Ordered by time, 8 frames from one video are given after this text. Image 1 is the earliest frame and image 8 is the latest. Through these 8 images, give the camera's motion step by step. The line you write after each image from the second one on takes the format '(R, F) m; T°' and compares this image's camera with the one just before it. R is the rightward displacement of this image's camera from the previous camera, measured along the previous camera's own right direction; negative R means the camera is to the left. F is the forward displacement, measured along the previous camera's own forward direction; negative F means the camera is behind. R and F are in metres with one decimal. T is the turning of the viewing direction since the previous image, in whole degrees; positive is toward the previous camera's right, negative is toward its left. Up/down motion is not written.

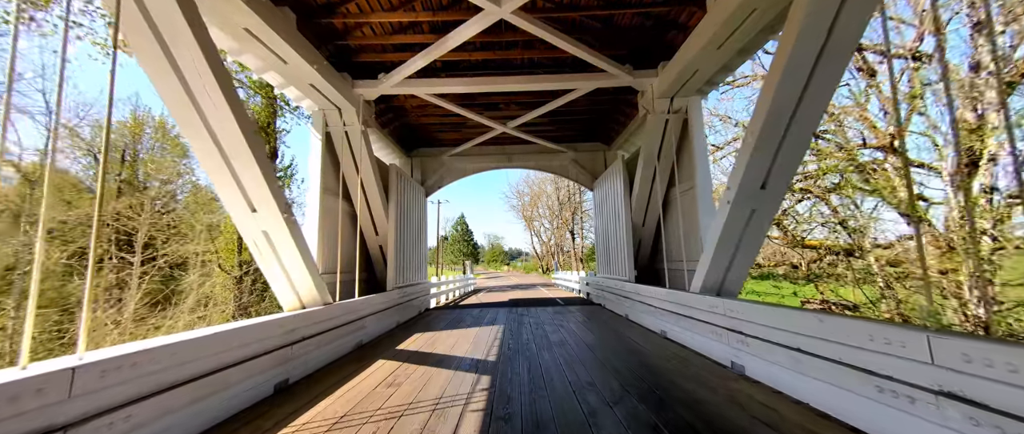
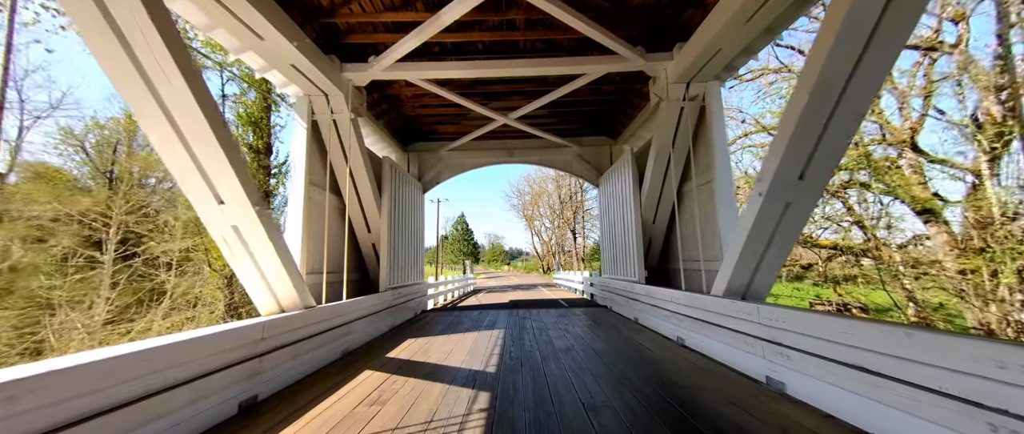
(0.0, +0.4) m; 0°
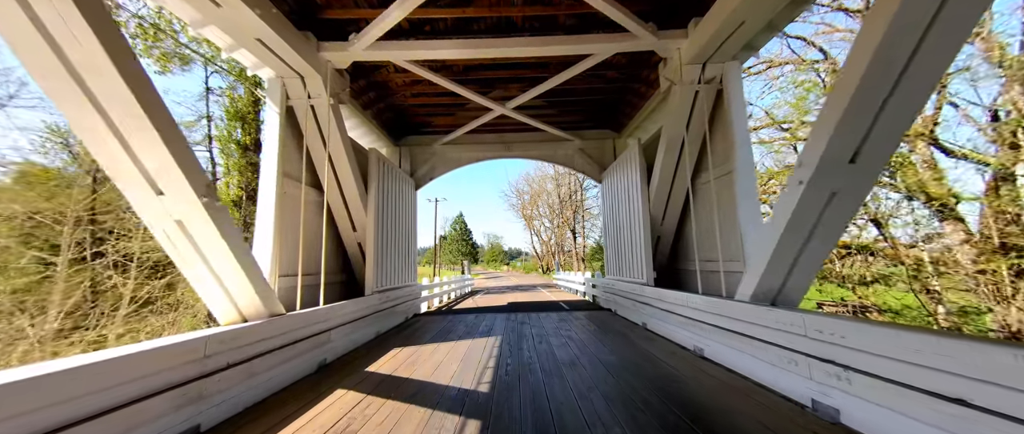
(0.0, +0.4) m; 0°
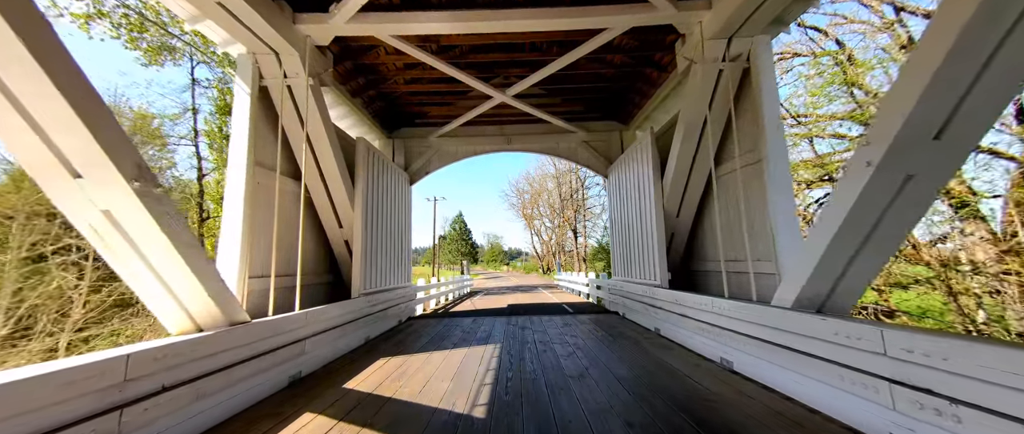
(0.0, +0.4) m; 0°
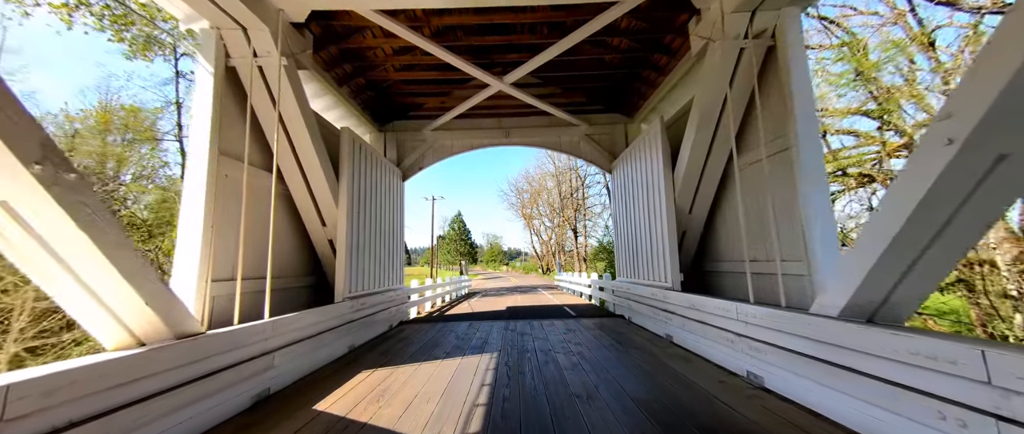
(0.0, +0.4) m; 0°
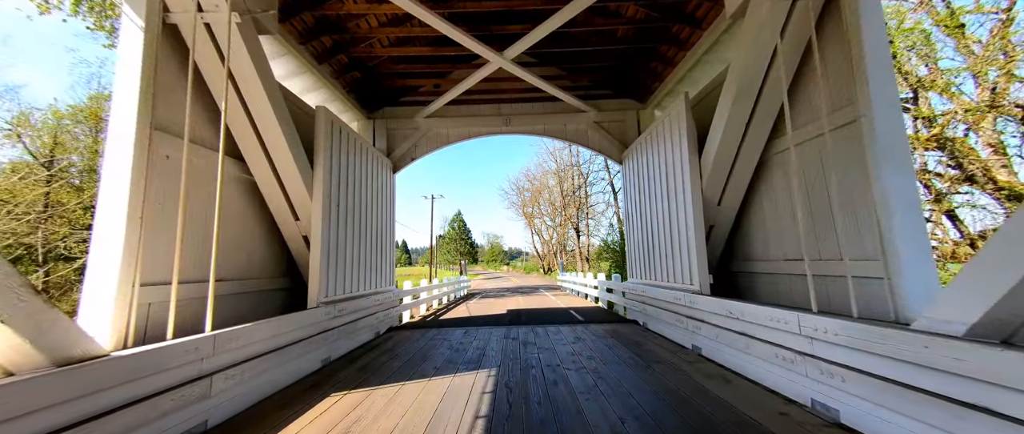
(0.0, +0.6) m; 0°
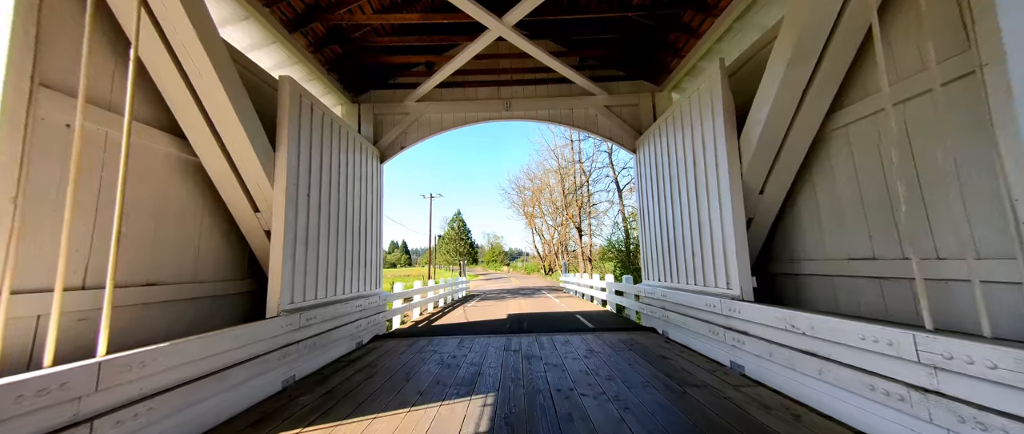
(0.0, +0.6) m; 0°
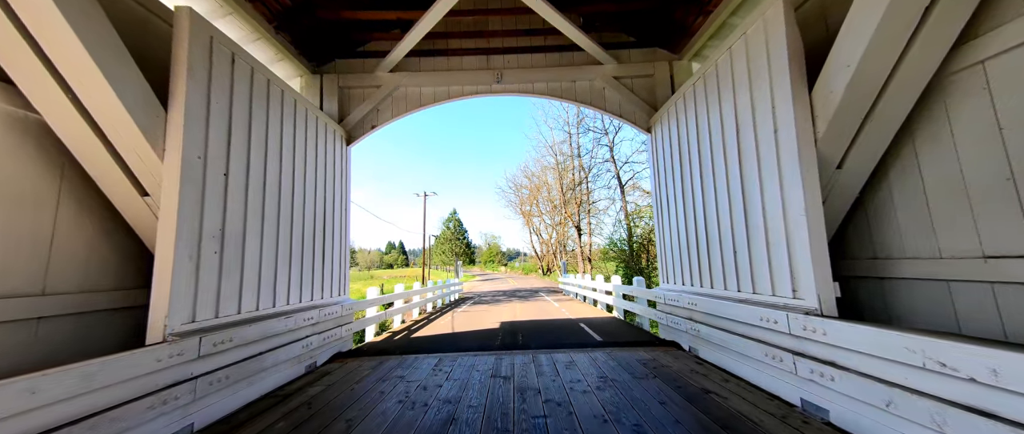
(+0.1, +0.8) m; 0°
